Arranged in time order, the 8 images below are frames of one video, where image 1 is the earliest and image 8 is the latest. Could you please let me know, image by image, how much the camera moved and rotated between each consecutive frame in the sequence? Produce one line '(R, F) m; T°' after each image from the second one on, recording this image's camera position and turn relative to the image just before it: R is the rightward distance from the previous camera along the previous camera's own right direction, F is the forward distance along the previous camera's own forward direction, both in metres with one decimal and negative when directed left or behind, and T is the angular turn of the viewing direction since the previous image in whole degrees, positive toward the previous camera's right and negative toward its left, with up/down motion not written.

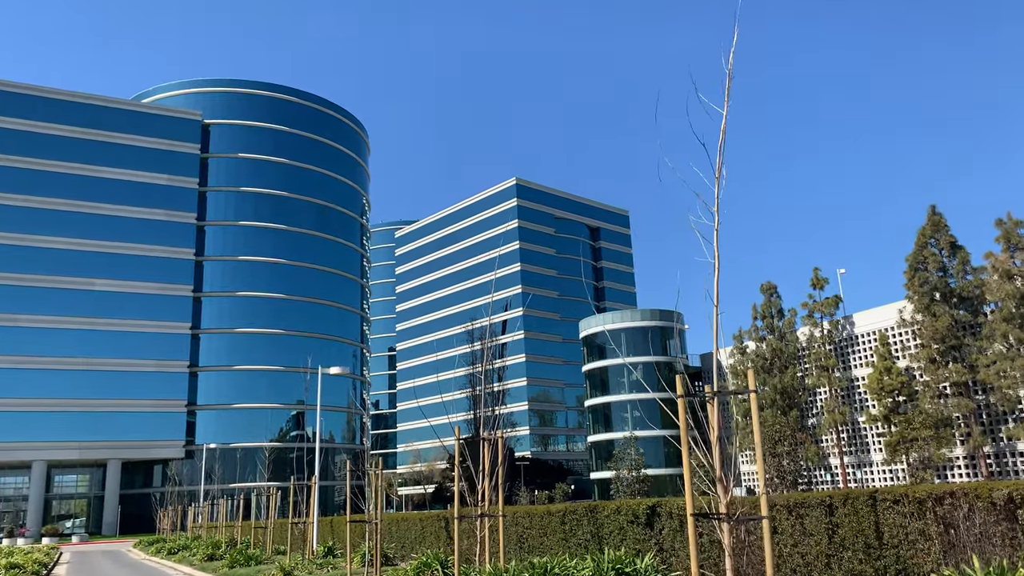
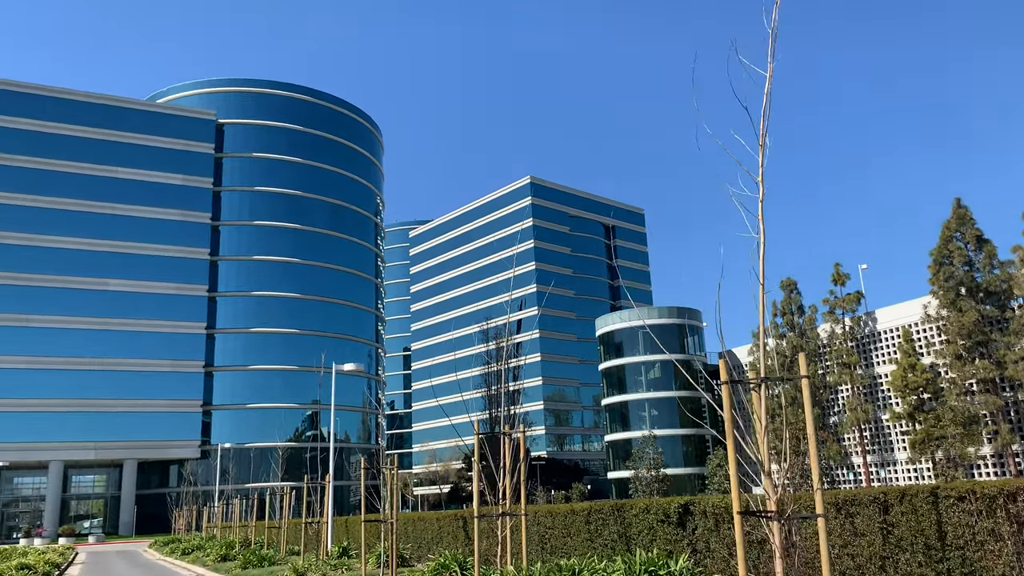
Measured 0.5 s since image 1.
(-0.1, +0.5) m; -1°
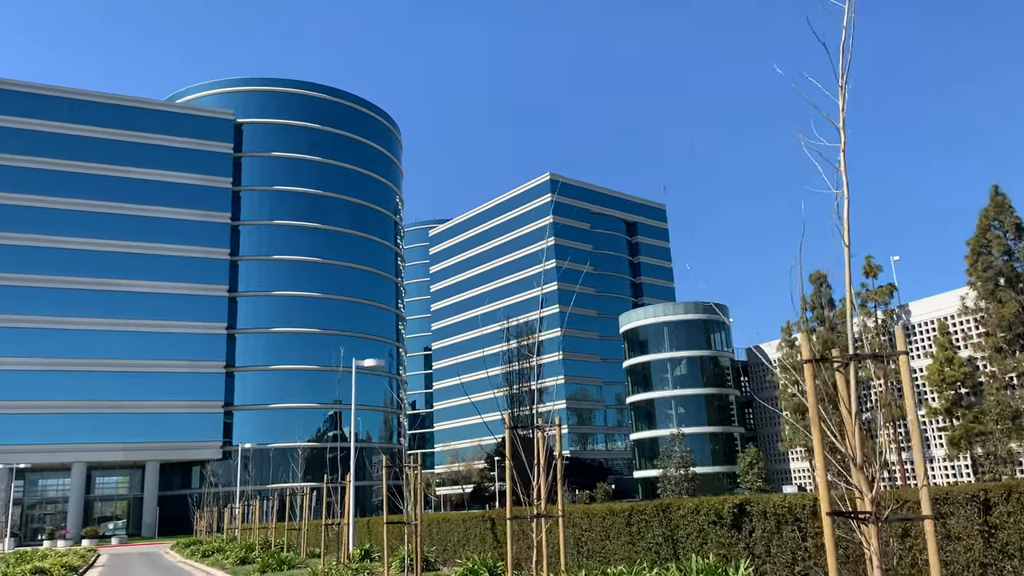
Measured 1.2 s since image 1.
(-0.1, +0.8) m; -1°
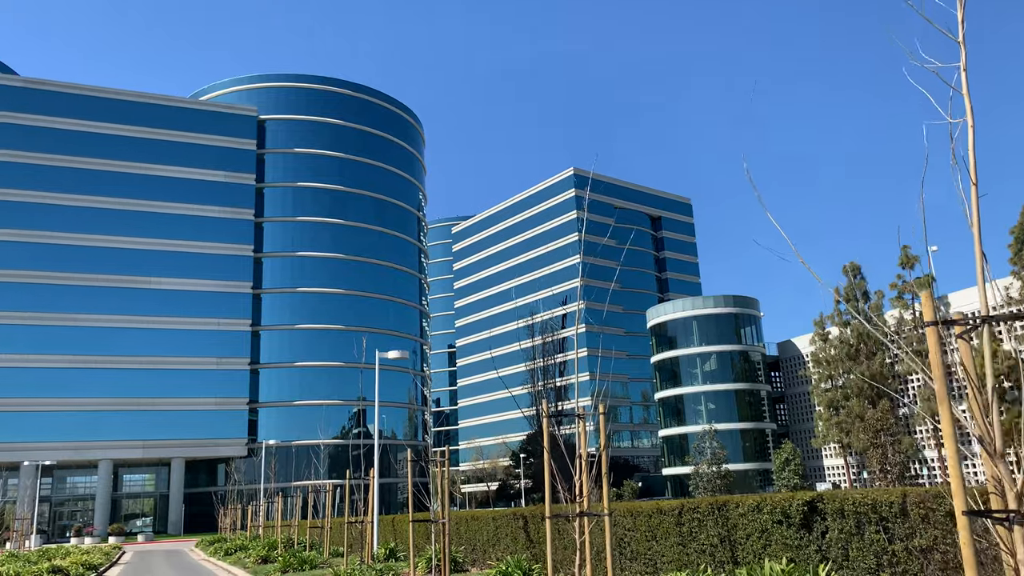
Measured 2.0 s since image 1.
(-0.1, +0.8) m; -2°
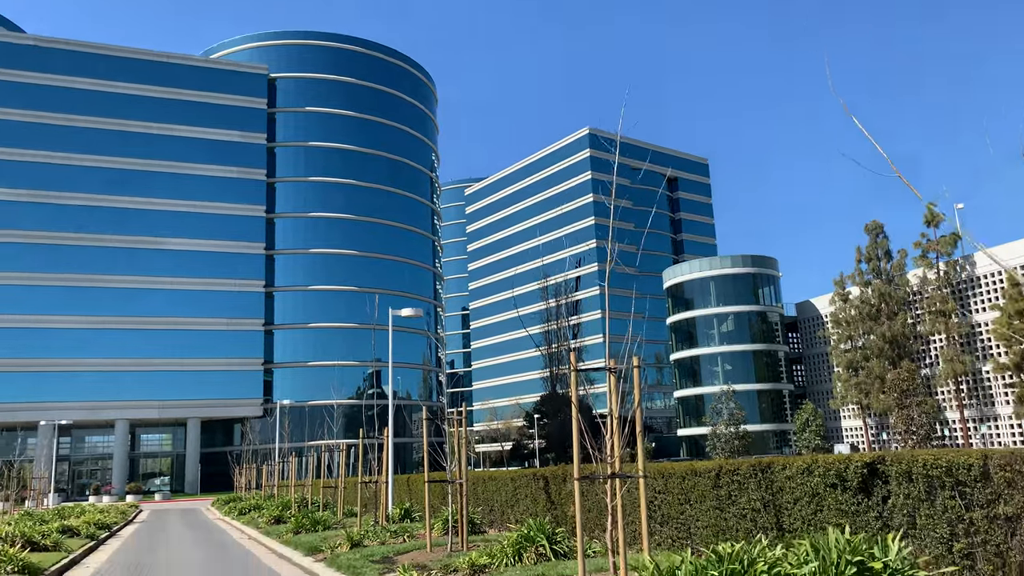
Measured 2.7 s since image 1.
(-0.1, +0.6) m; -1°
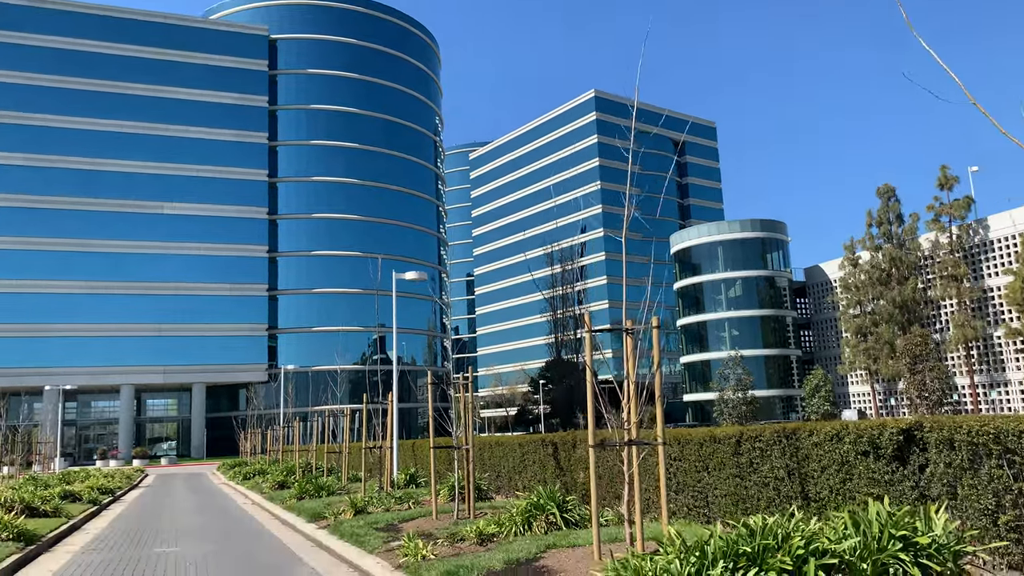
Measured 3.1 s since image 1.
(-0.1, +0.5) m; 0°
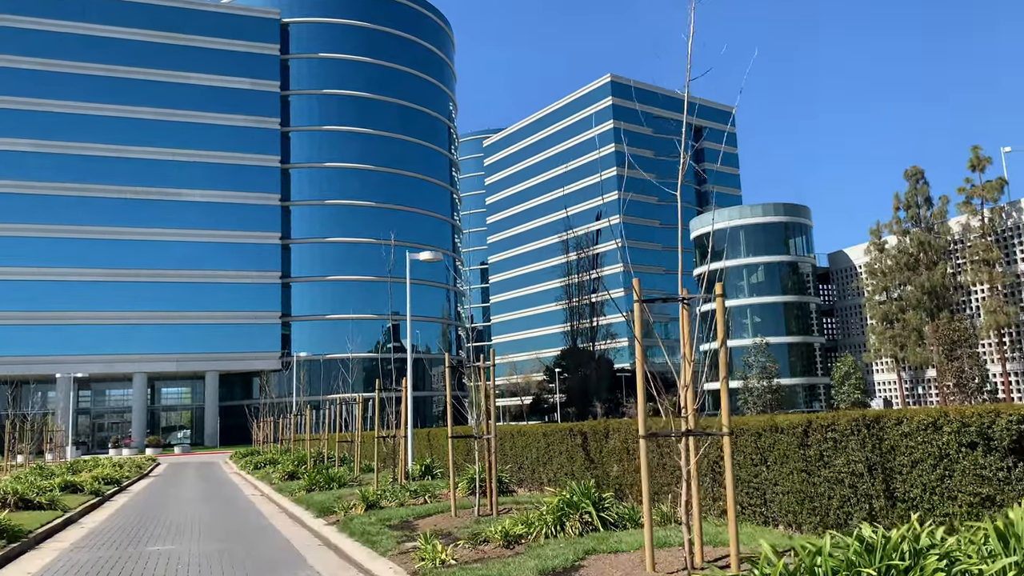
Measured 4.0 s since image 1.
(-0.1, +0.9) m; -1°
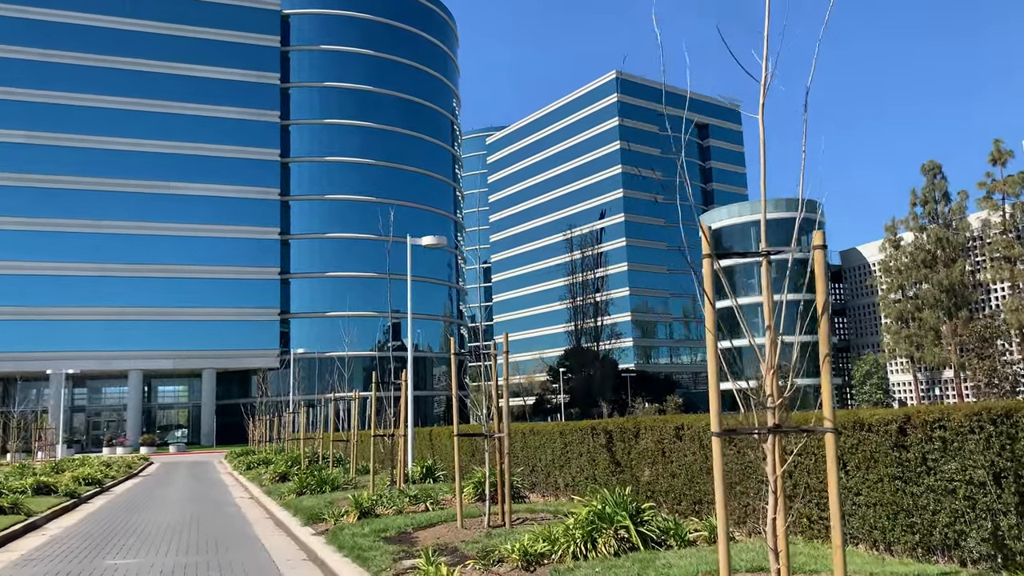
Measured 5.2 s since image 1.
(-0.1, +1.2) m; 0°
